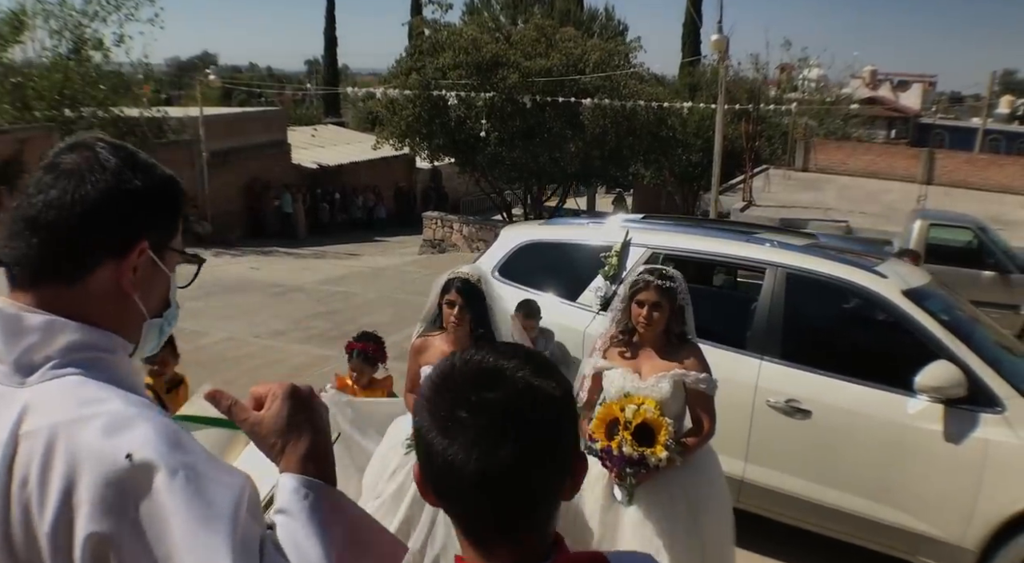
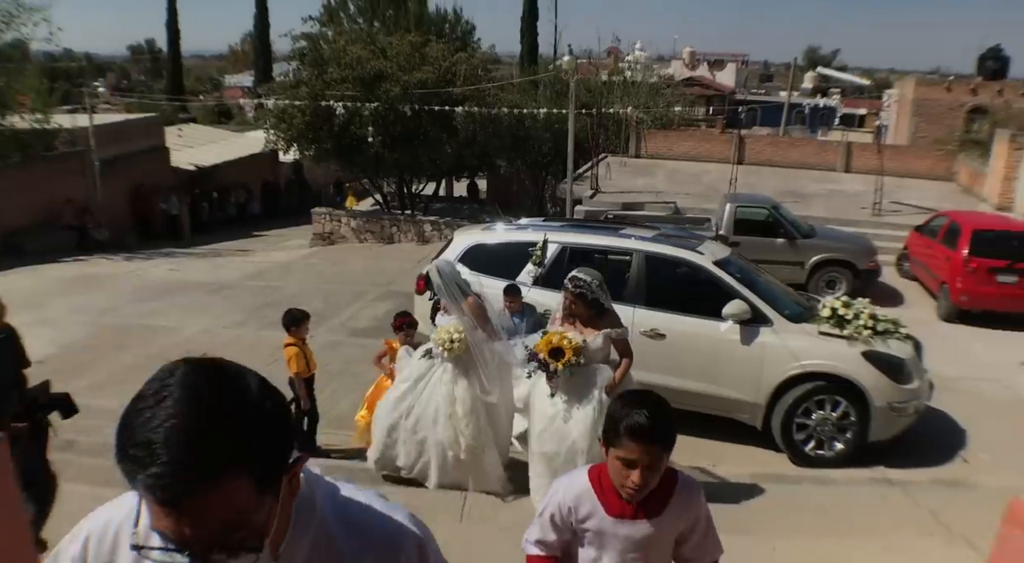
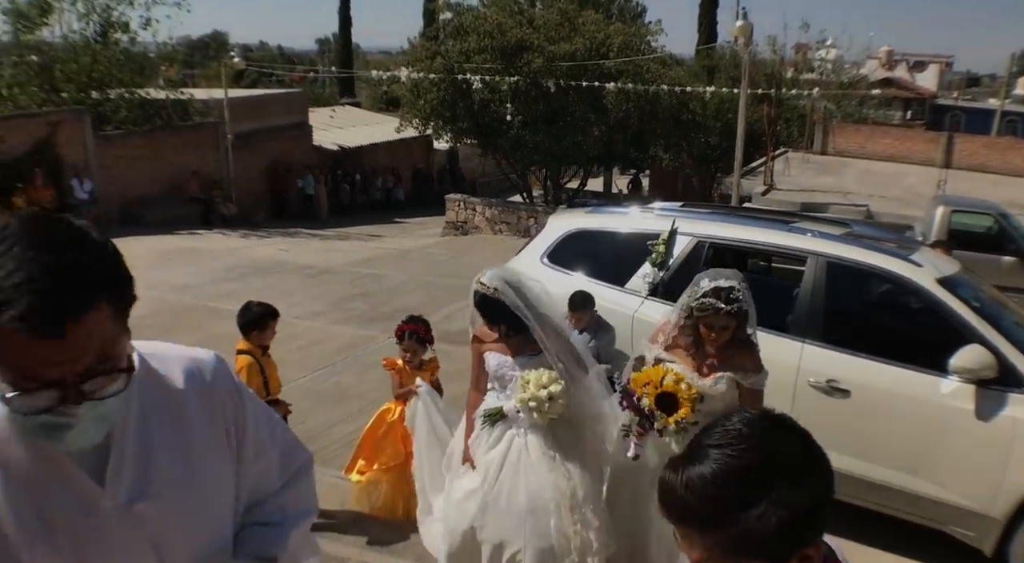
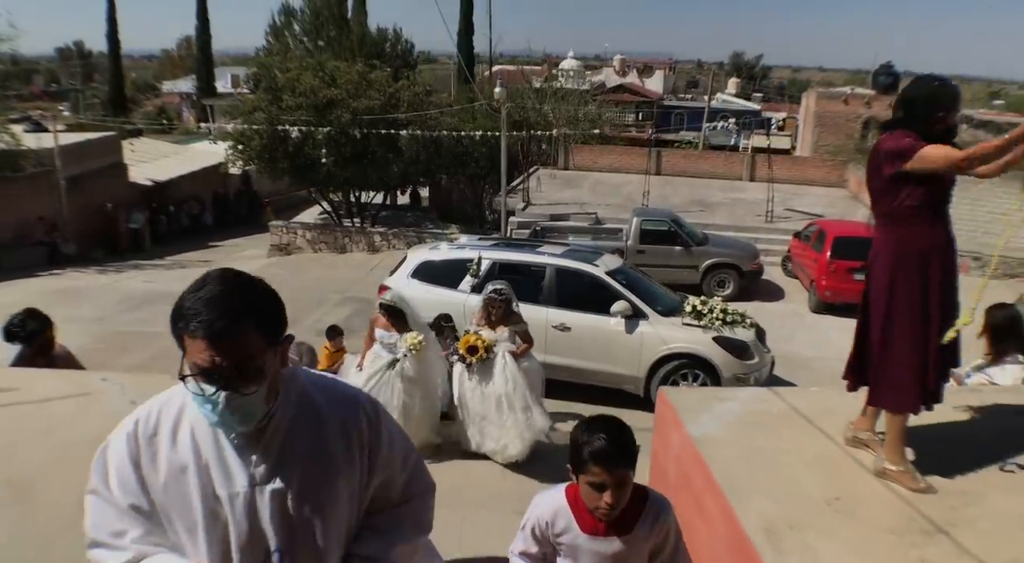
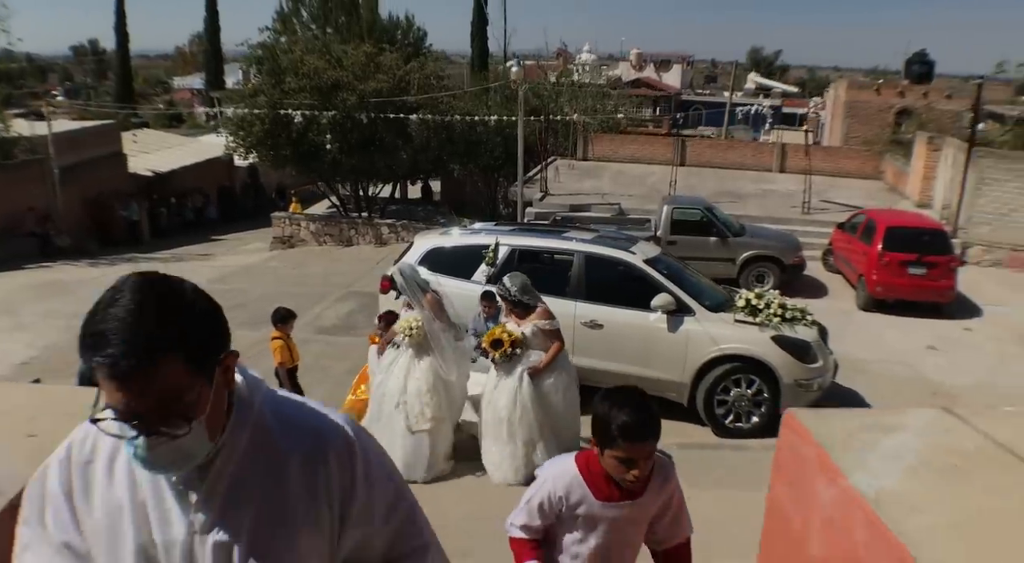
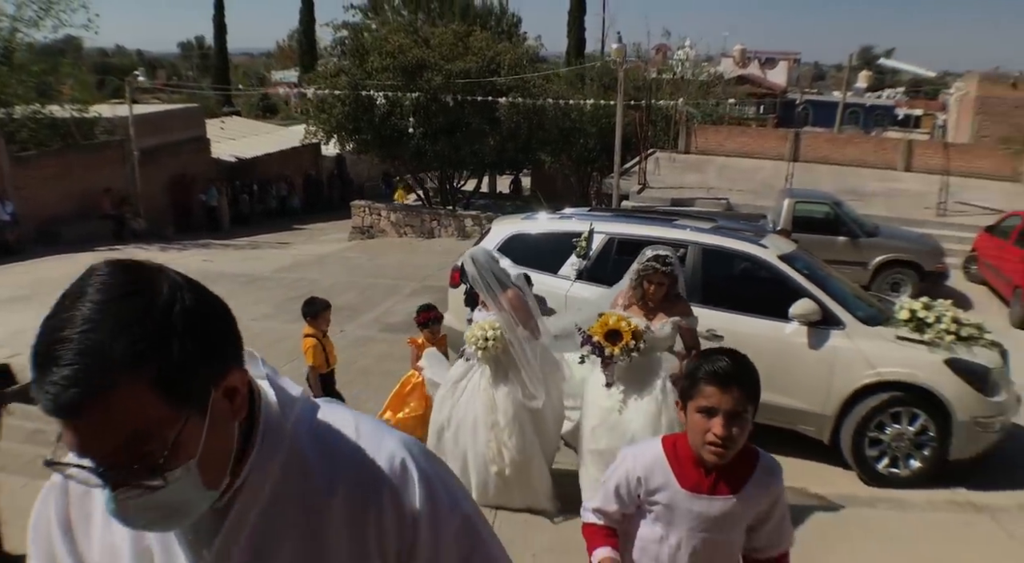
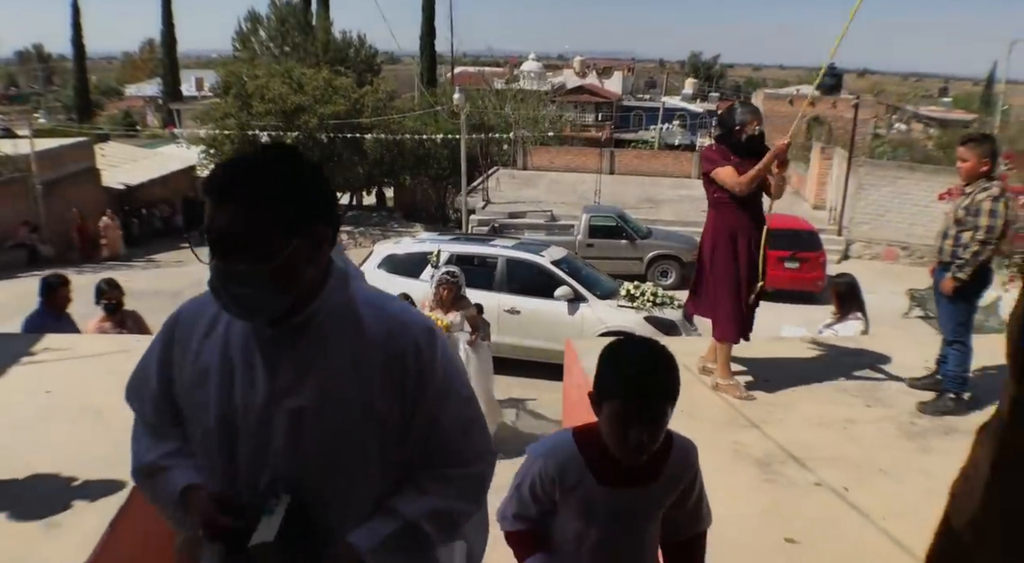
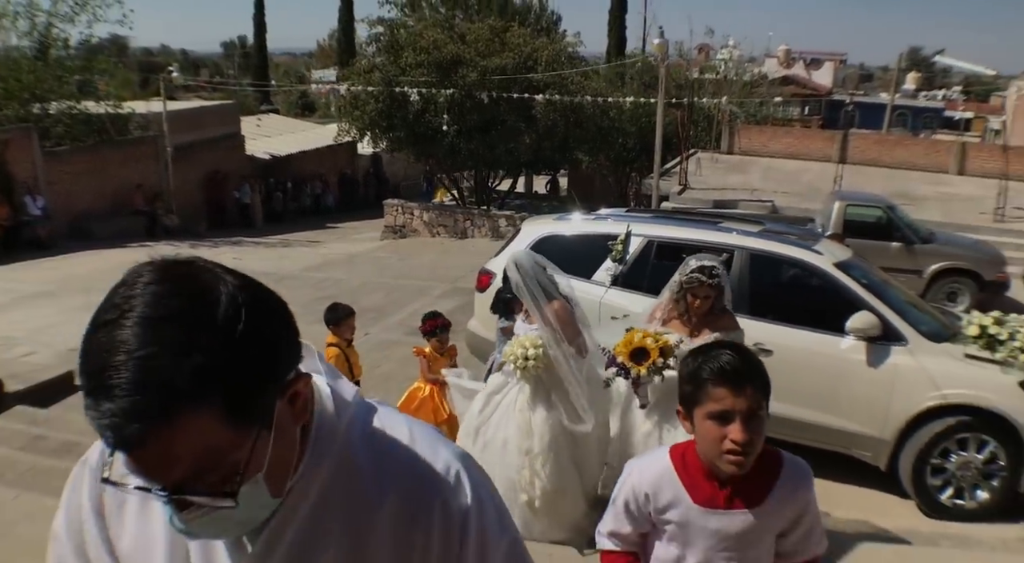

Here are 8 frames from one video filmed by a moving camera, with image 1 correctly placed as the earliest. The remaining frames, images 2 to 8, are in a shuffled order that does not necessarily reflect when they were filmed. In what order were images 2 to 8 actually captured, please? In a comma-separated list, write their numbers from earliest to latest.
3, 8, 6, 2, 5, 4, 7
